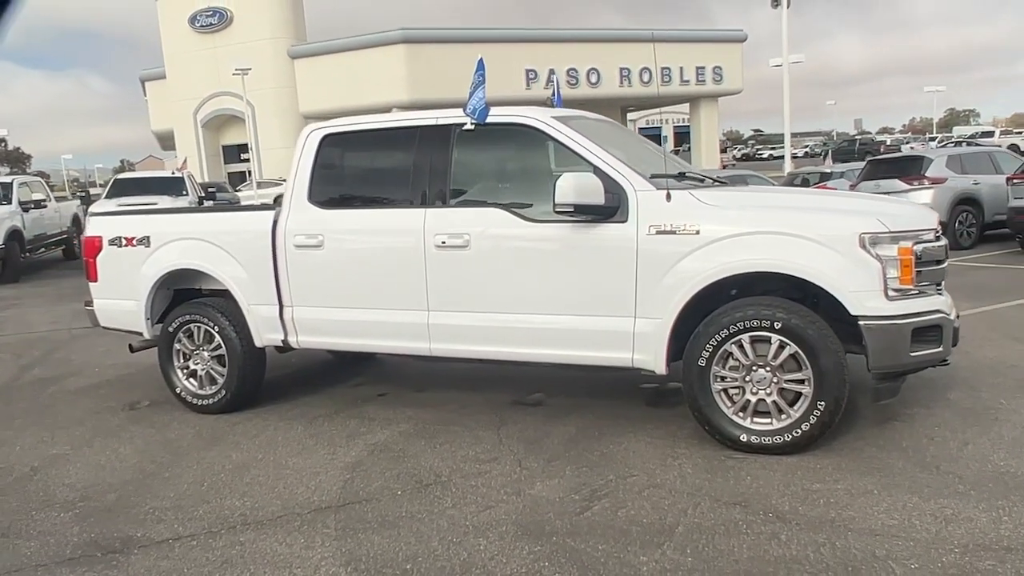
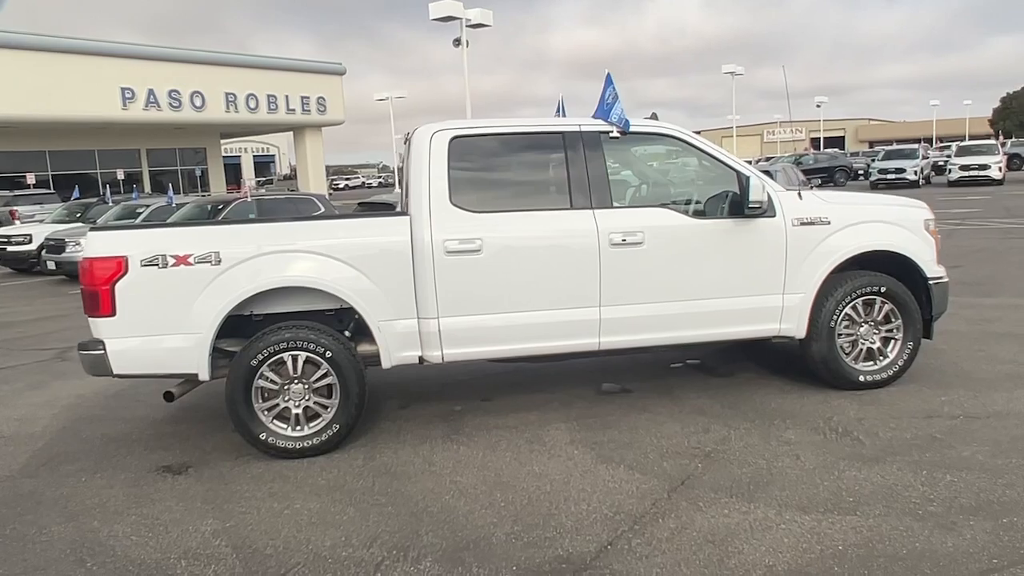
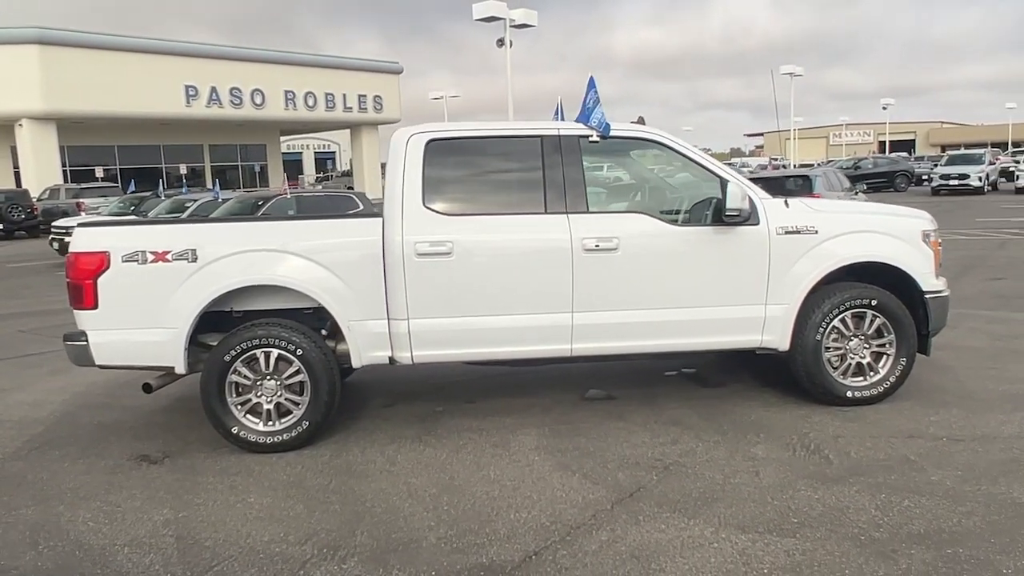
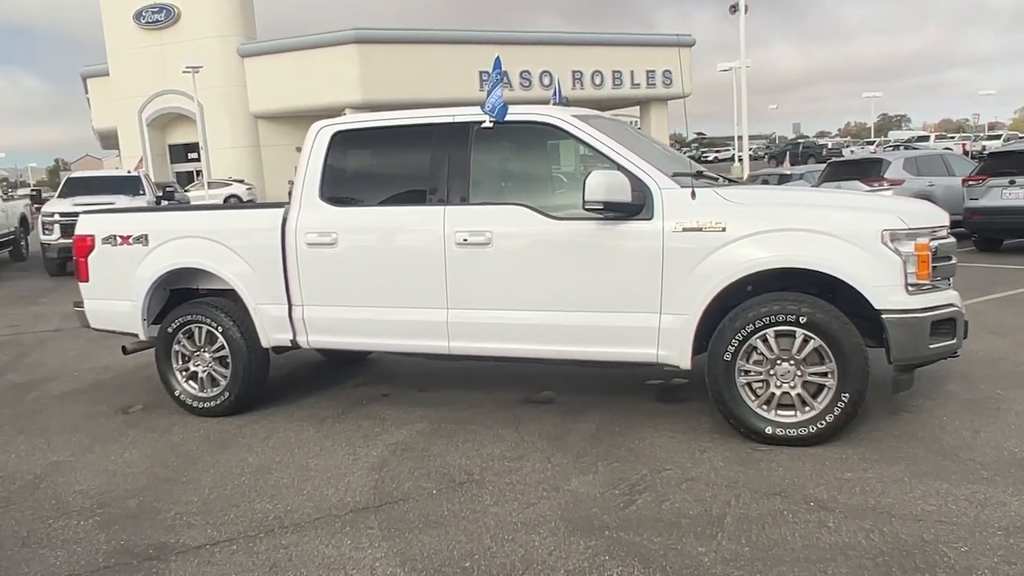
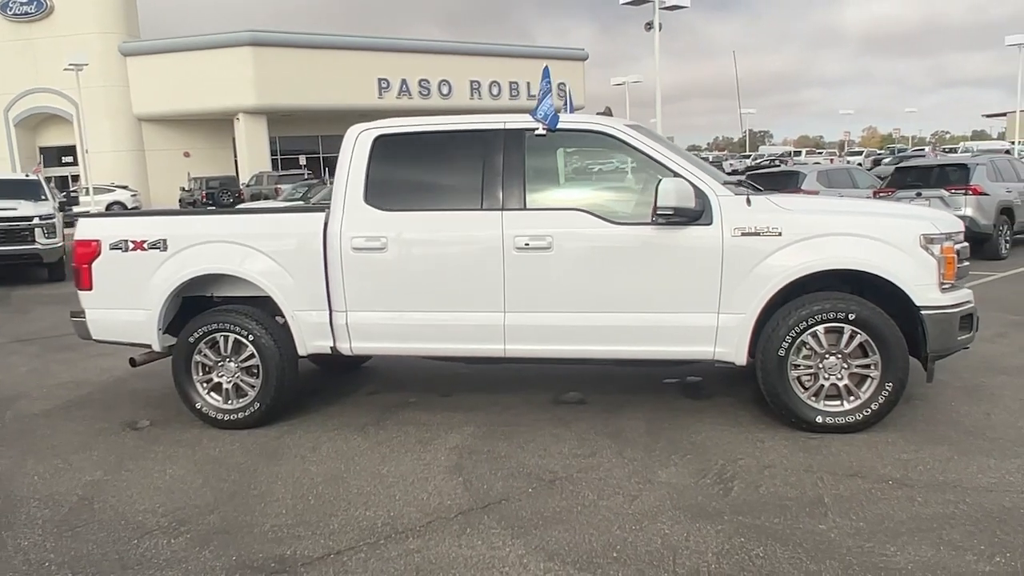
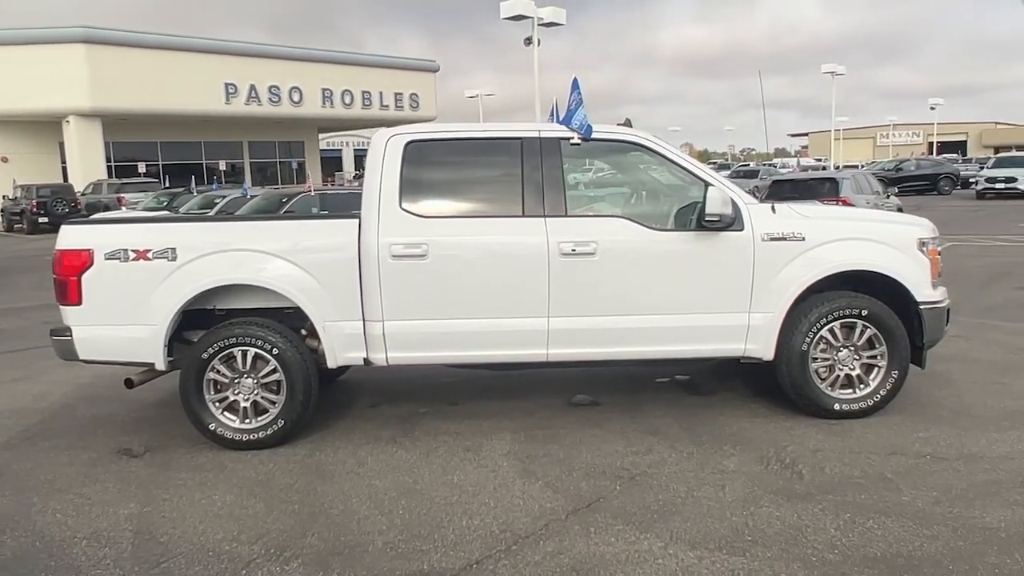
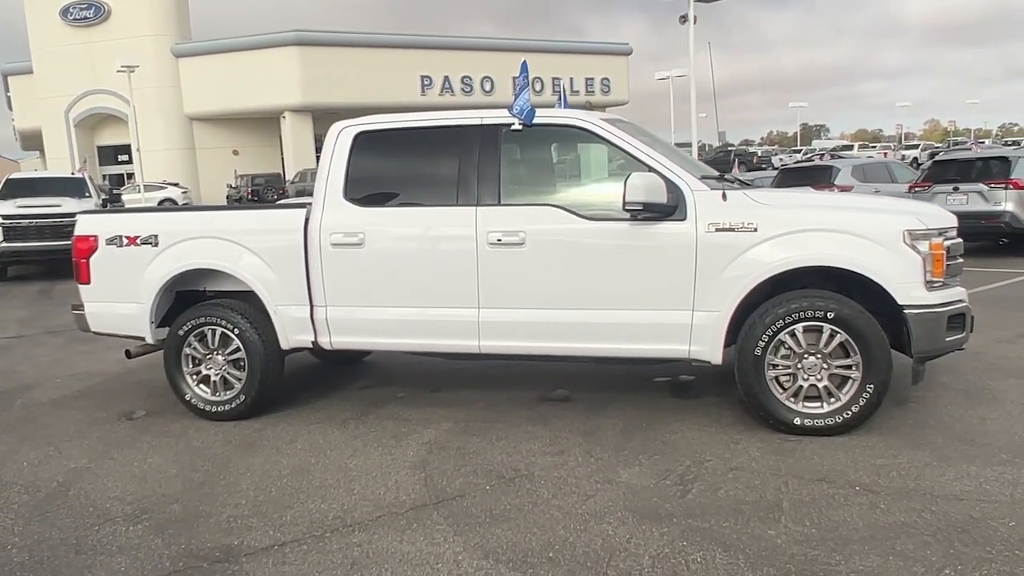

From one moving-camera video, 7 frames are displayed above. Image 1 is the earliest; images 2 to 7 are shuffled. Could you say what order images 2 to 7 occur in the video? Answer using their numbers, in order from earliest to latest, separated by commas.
4, 7, 5, 6, 3, 2
